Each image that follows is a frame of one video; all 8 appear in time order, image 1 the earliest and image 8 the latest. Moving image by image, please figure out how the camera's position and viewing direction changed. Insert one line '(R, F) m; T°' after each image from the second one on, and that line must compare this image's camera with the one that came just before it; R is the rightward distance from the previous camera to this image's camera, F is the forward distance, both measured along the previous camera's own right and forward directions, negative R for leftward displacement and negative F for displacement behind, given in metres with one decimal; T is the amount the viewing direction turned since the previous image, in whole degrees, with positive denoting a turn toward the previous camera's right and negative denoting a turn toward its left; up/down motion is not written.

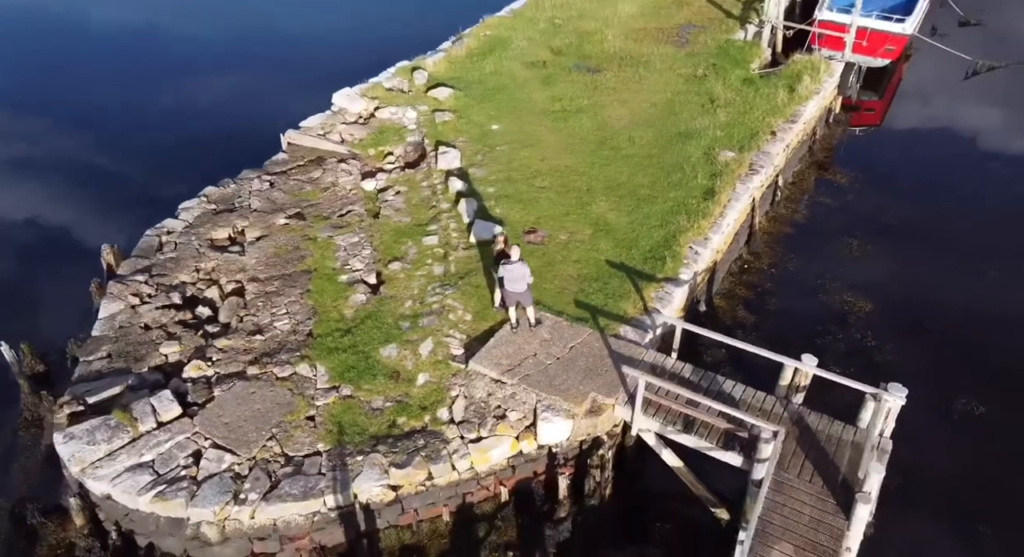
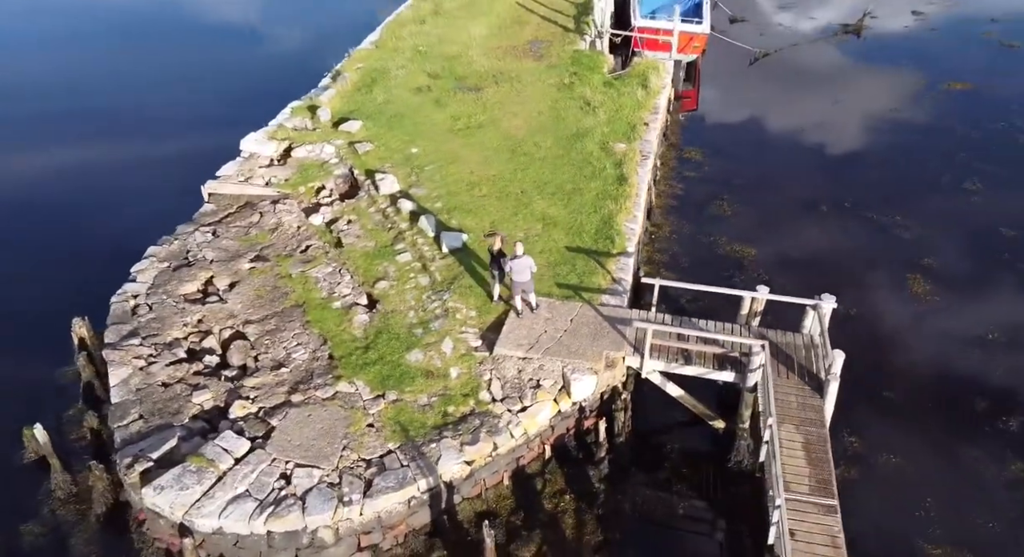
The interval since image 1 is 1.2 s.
(-3.8, -1.9) m; +14°
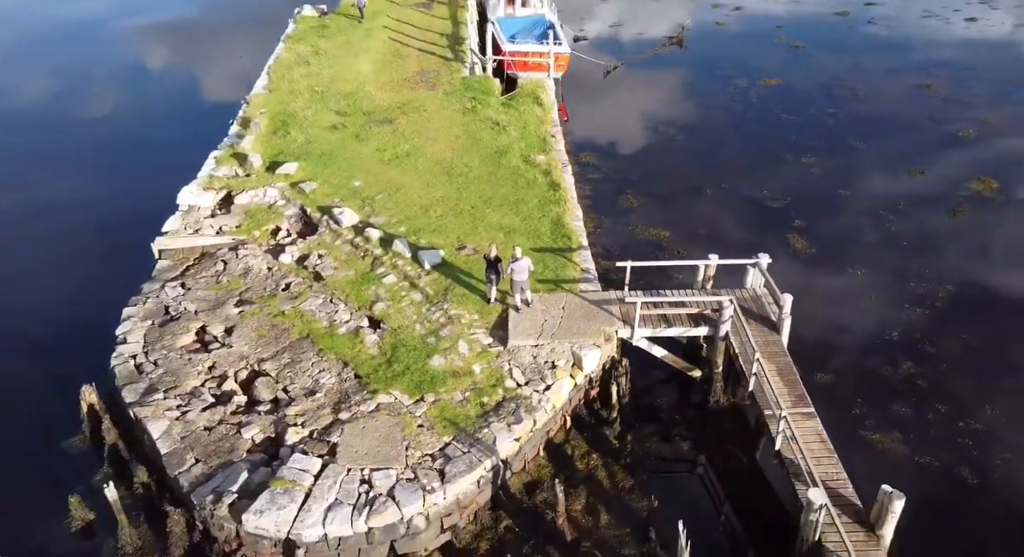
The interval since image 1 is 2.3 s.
(-3.9, -1.9) m; +13°
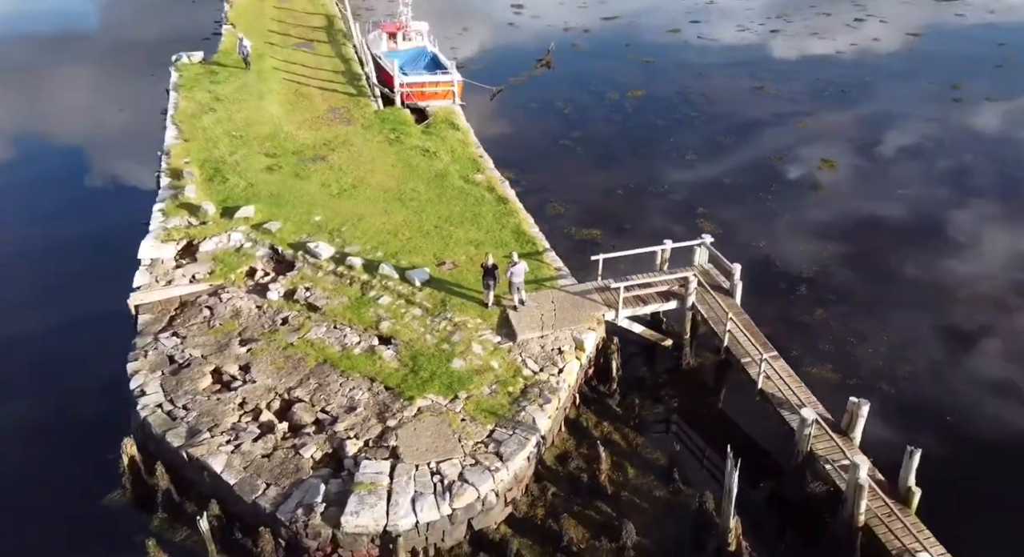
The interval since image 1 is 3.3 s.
(-4.1, -2.0) m; +12°
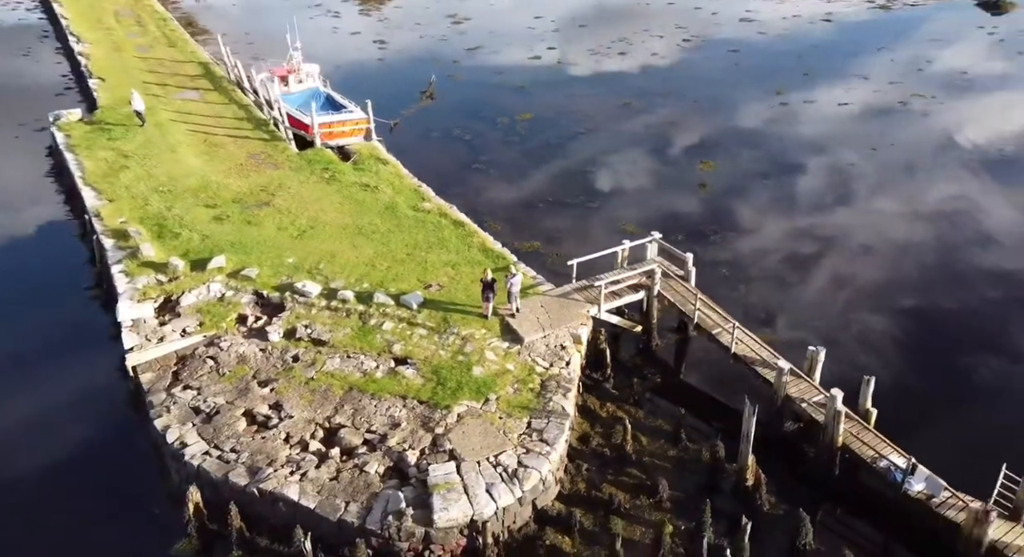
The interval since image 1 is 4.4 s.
(-4.8, -2.0) m; +12°
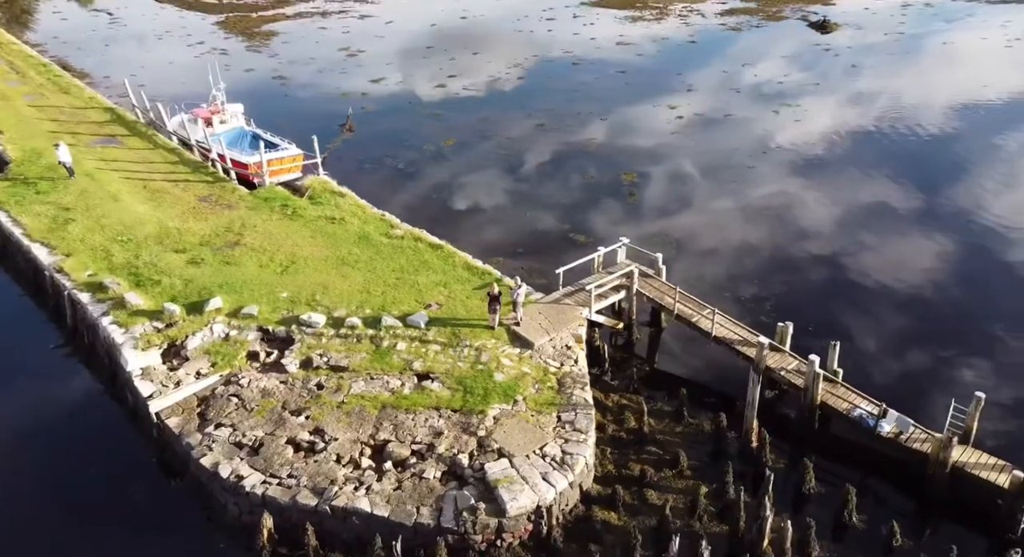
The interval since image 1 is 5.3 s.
(-4.4, -1.7) m; +10°
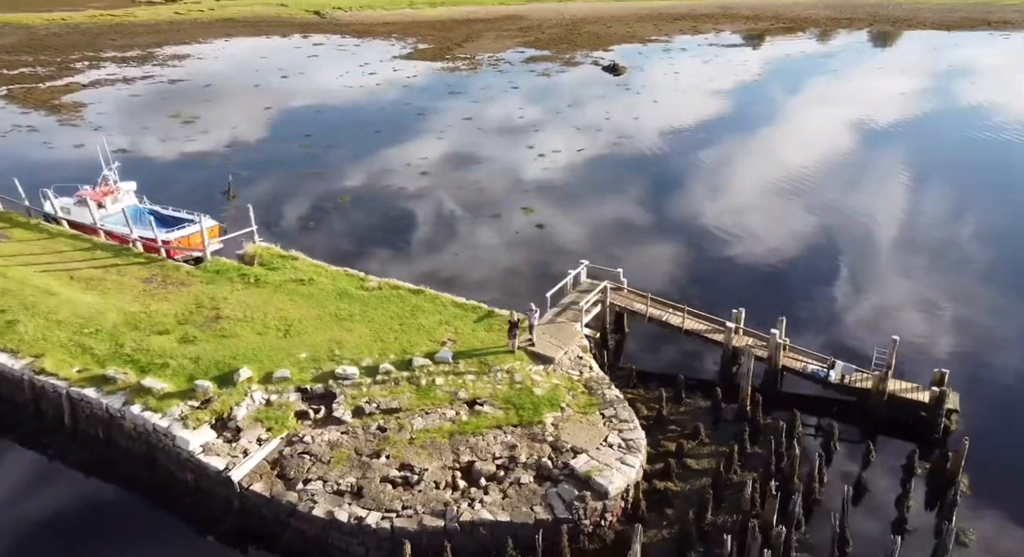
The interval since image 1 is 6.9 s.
(-8.6, -2.2) m; +17°
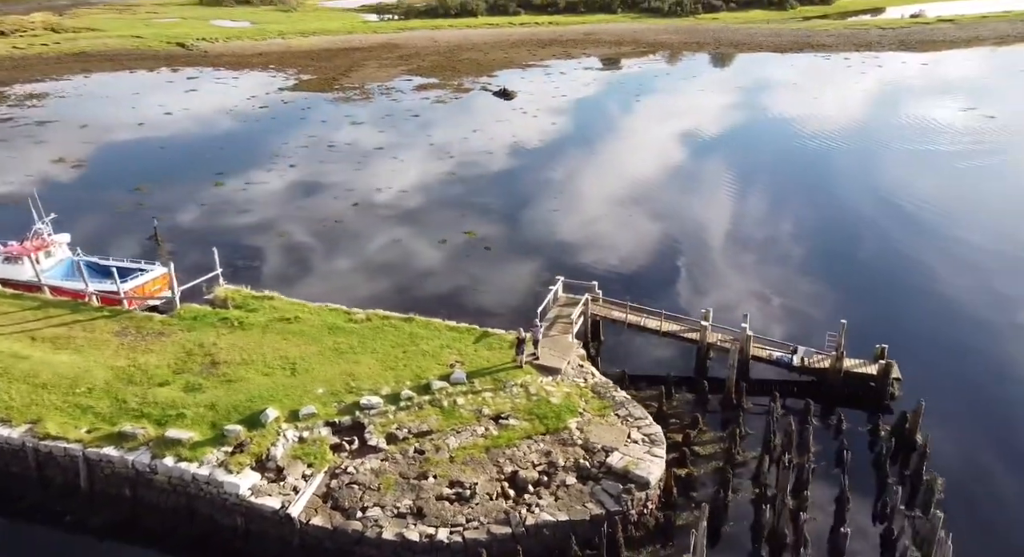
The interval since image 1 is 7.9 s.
(-5.7, -1.3) m; +11°
